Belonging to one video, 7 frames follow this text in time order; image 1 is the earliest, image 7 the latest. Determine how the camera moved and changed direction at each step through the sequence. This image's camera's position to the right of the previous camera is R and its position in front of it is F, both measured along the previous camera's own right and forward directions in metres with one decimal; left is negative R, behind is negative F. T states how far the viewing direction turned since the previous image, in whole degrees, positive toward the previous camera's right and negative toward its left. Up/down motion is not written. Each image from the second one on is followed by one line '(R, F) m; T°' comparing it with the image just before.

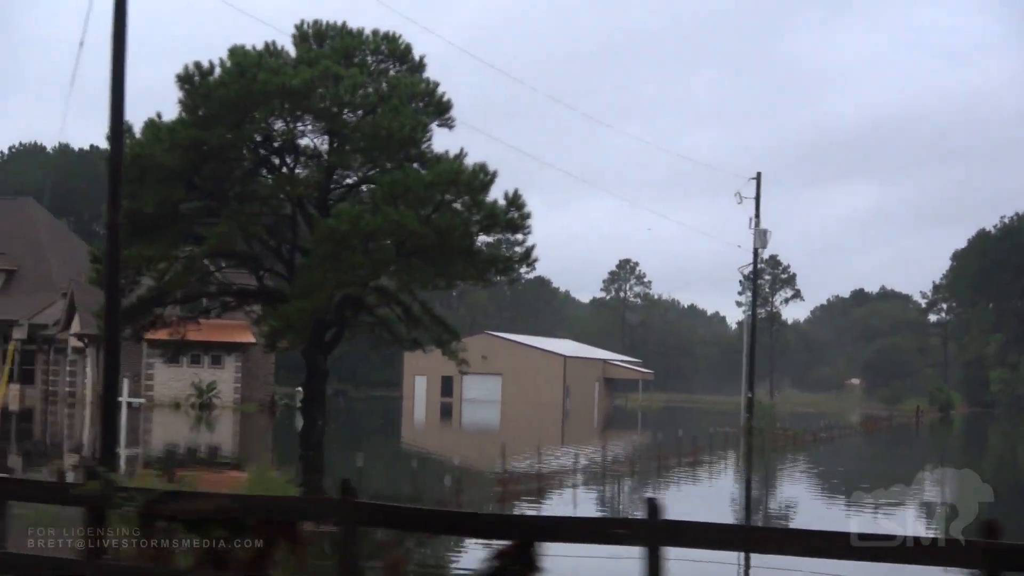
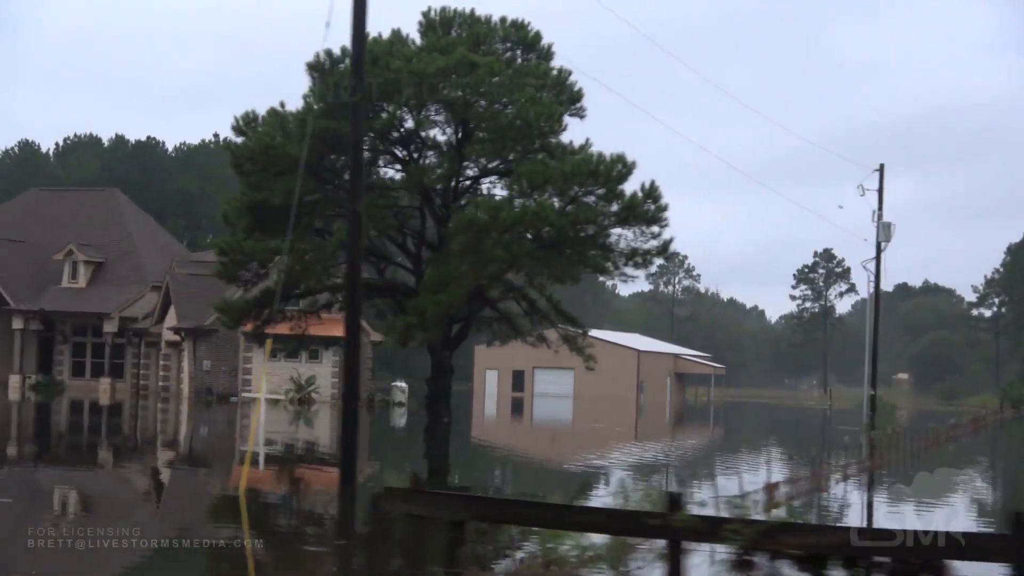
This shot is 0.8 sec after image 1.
(-0.8, +0.4) m; -1°
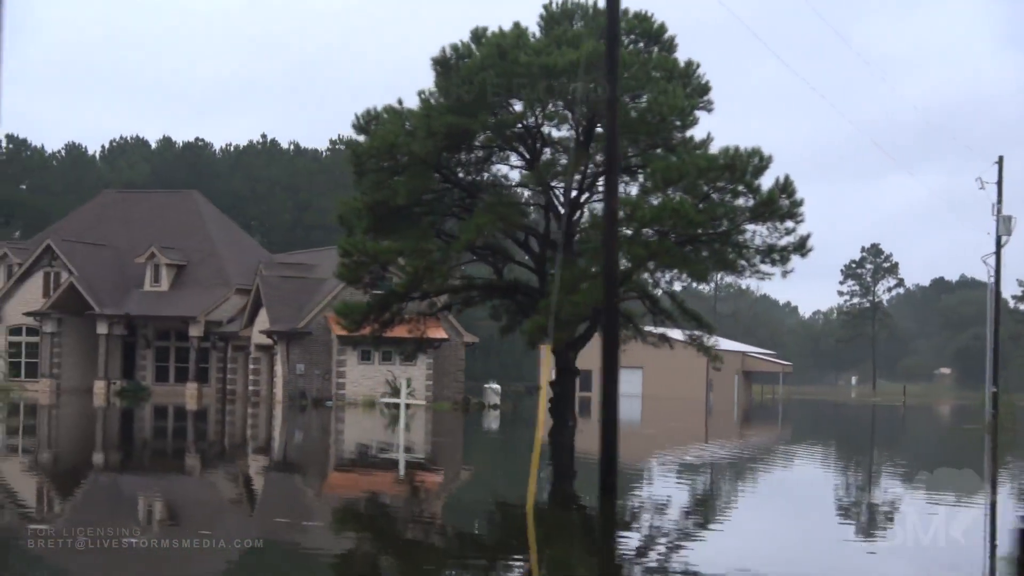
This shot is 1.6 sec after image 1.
(-0.8, +0.4) m; -1°
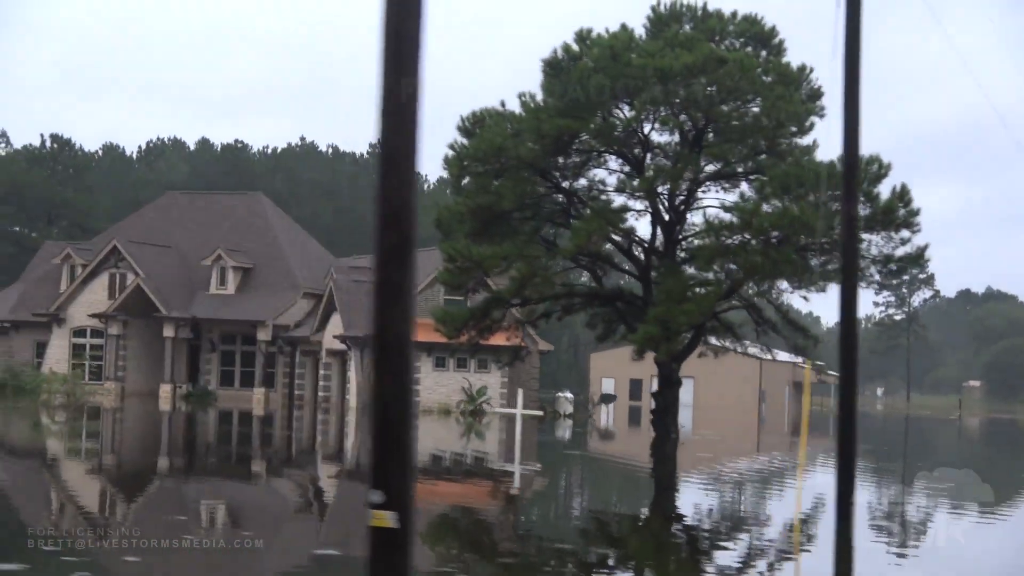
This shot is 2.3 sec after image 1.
(-0.7, +0.3) m; 0°
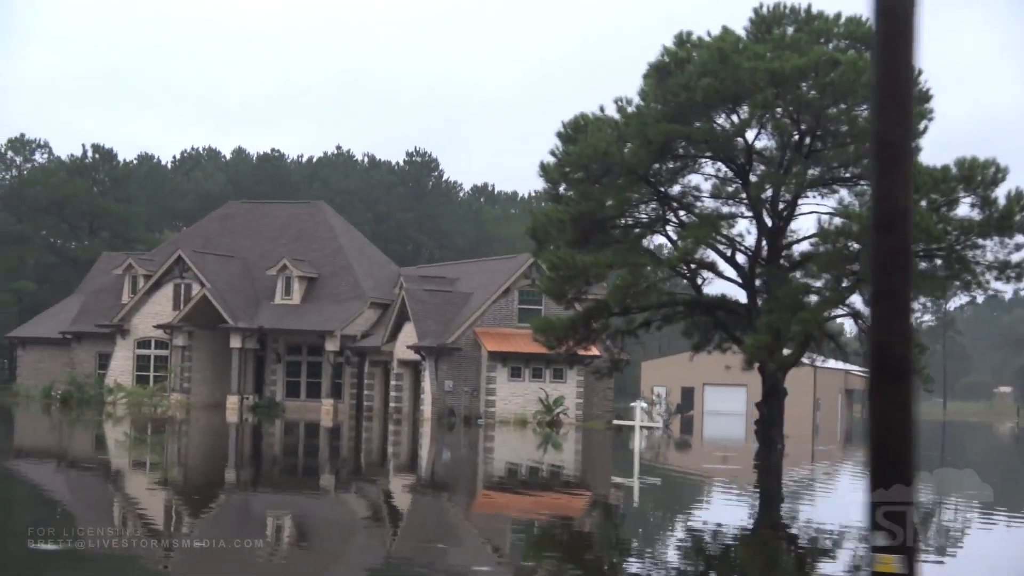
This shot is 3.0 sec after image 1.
(-0.6, +0.3) m; 0°
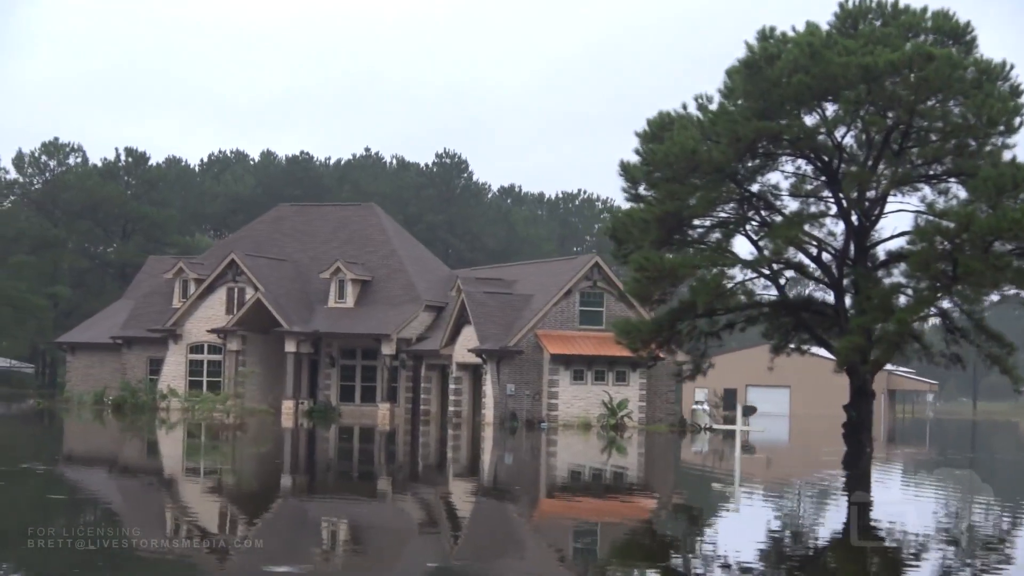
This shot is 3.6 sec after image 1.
(-0.5, +0.3) m; 0°
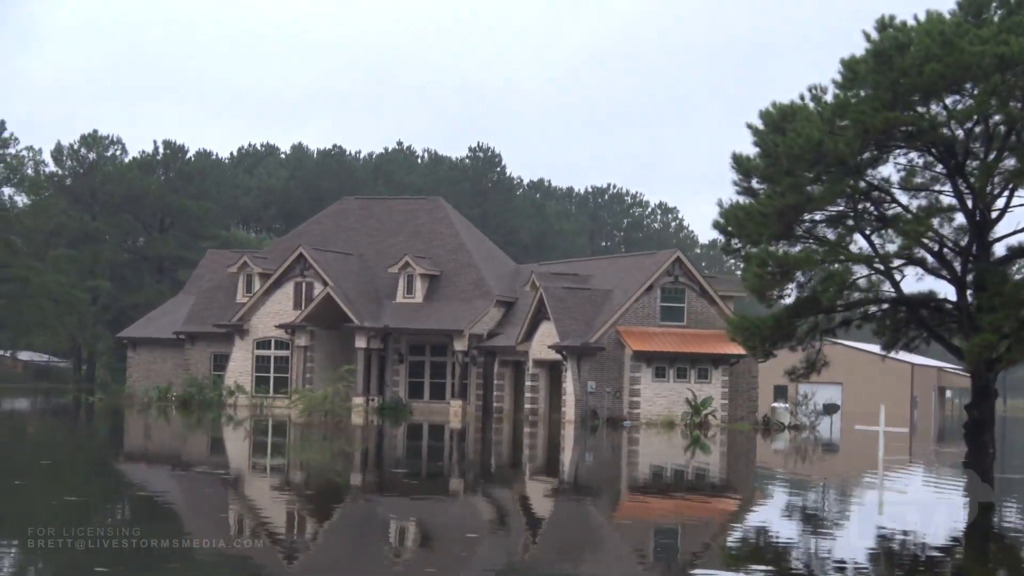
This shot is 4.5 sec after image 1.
(-0.7, +0.4) m; 0°
